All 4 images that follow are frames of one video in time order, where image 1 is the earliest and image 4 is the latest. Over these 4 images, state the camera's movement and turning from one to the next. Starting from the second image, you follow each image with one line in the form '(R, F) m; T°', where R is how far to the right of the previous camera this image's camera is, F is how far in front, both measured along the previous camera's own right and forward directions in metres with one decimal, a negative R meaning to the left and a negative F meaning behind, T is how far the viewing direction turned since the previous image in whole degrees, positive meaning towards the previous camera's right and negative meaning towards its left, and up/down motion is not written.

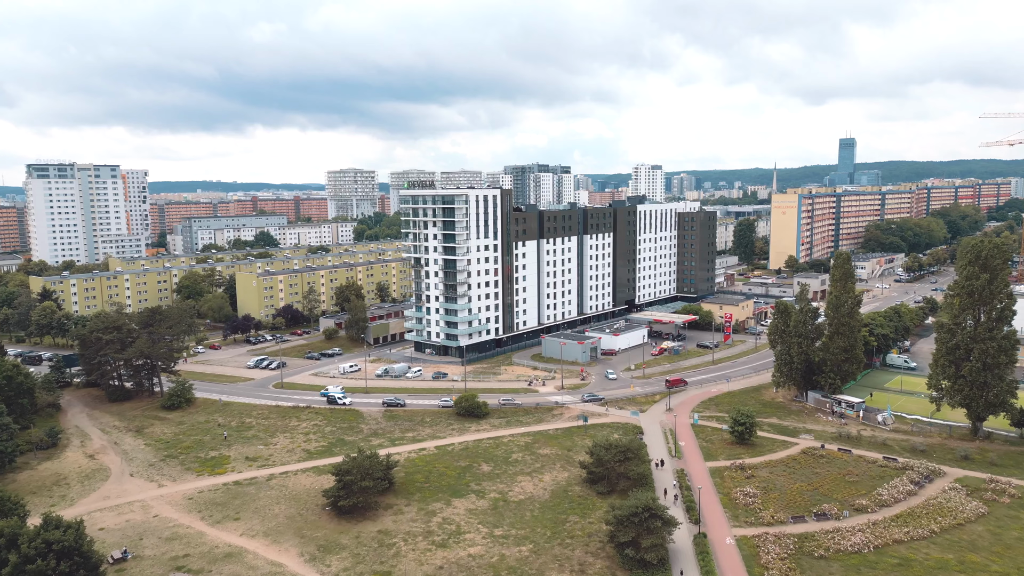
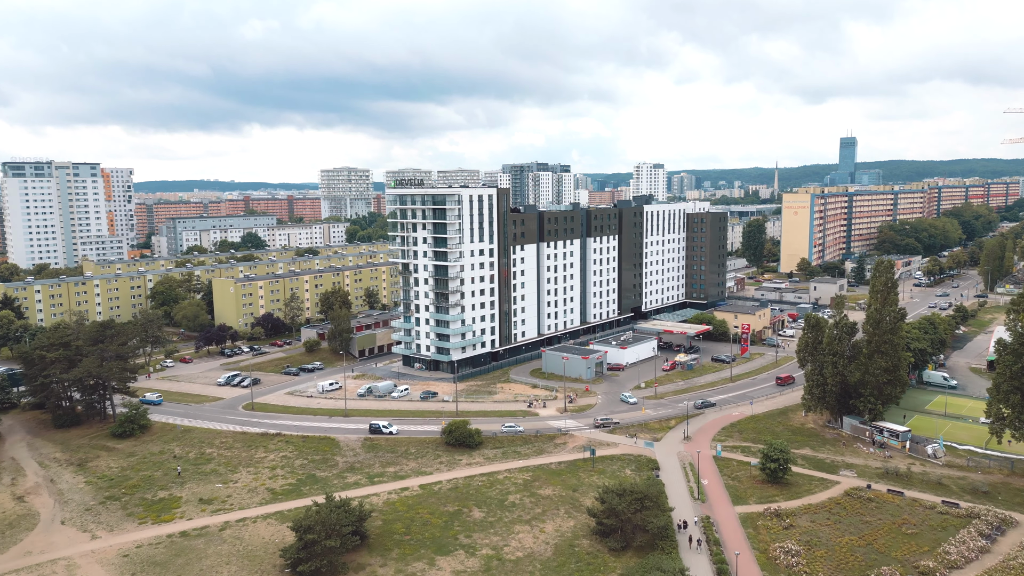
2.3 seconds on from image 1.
(+0.2, +8.2) m; 0°
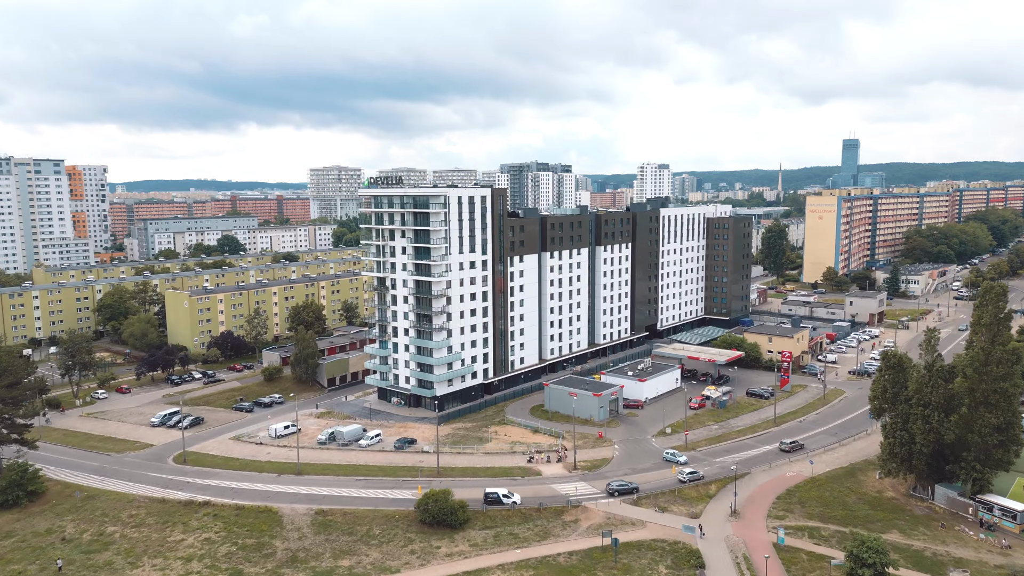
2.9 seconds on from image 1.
(+0.1, +14.1) m; 0°
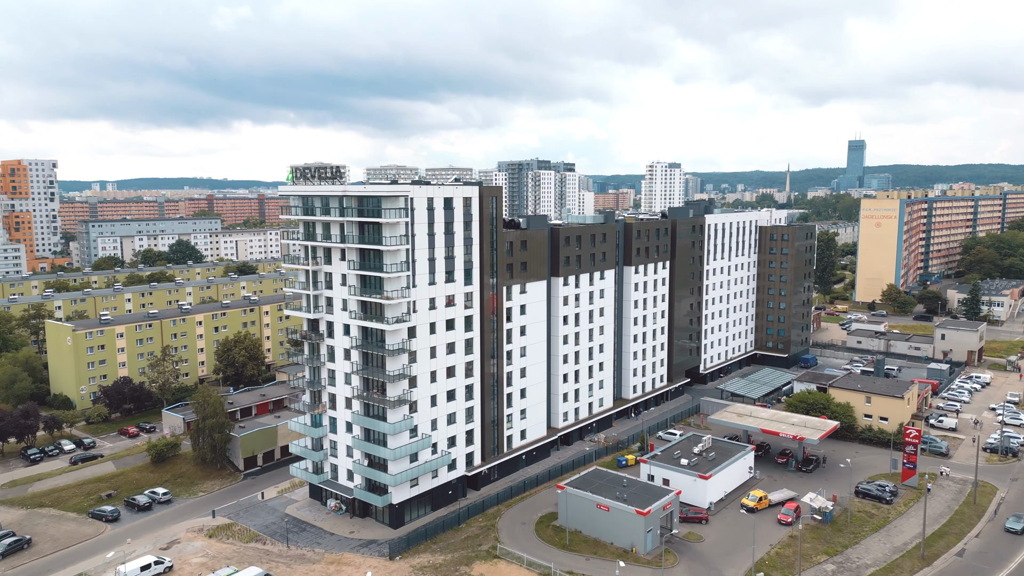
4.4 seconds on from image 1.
(0.0, +23.8) m; 0°
